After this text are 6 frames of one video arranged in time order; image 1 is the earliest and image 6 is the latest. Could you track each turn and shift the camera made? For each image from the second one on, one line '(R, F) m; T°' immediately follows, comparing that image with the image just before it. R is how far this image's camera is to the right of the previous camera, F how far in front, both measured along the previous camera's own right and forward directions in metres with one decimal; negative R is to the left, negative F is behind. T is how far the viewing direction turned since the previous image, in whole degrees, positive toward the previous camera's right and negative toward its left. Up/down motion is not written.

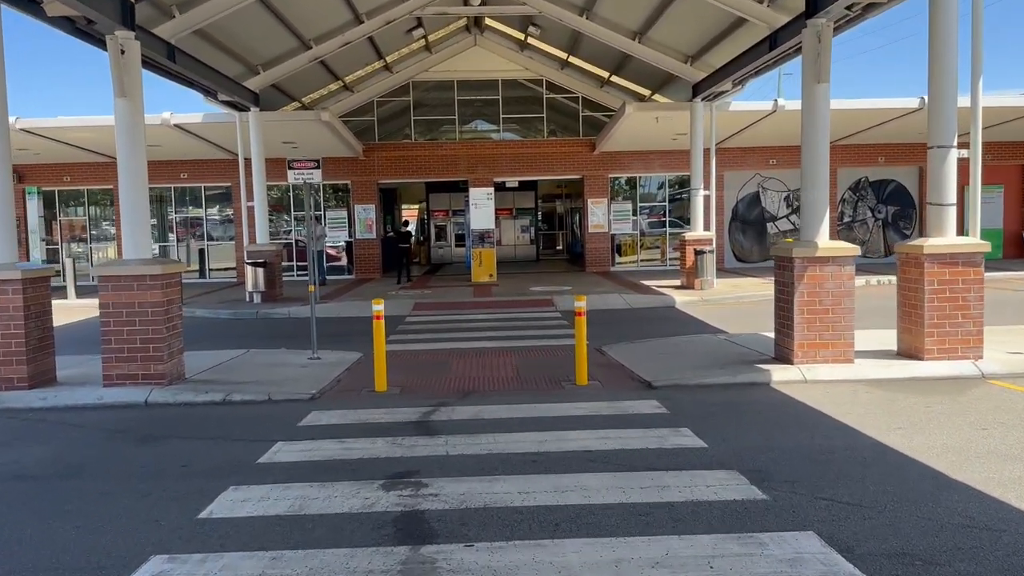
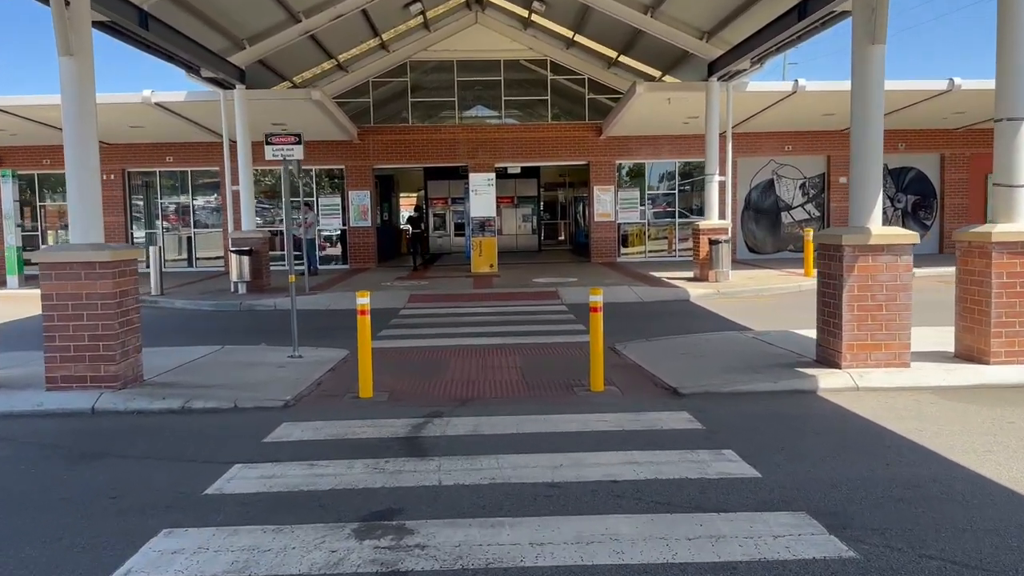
(-0.1, +1.1) m; 0°
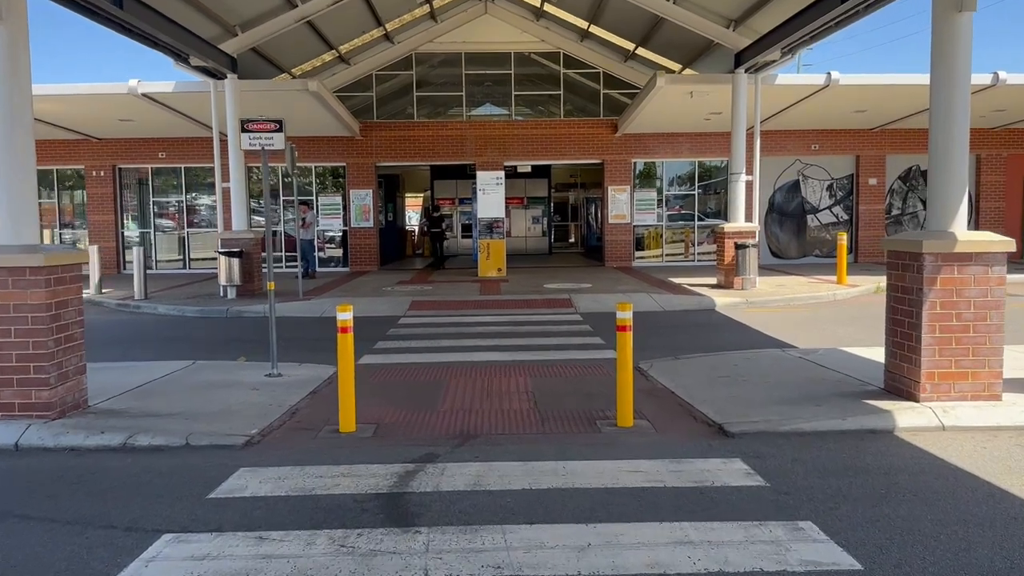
(0.0, +1.2) m; -1°
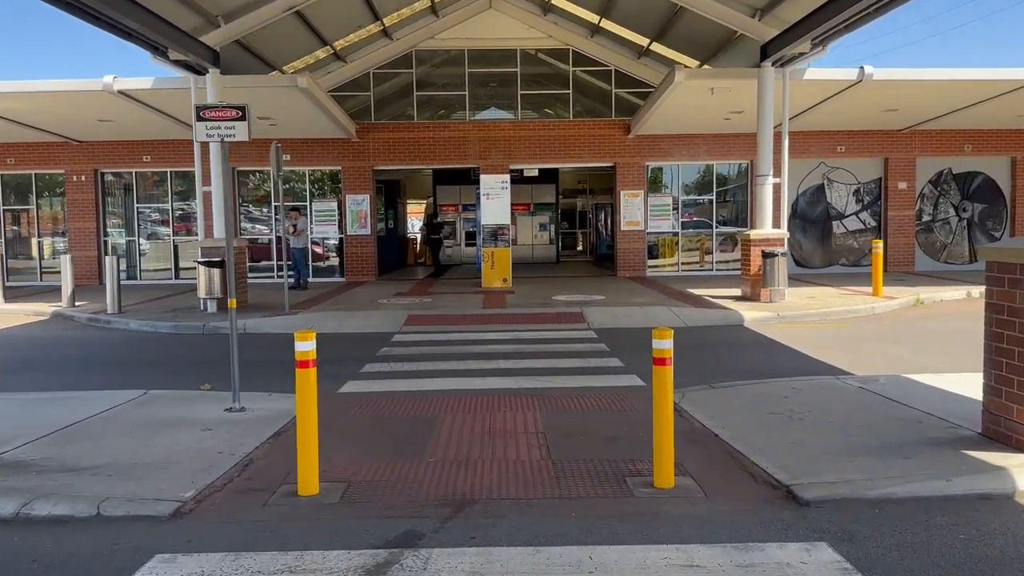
(0.0, +1.3) m; 0°
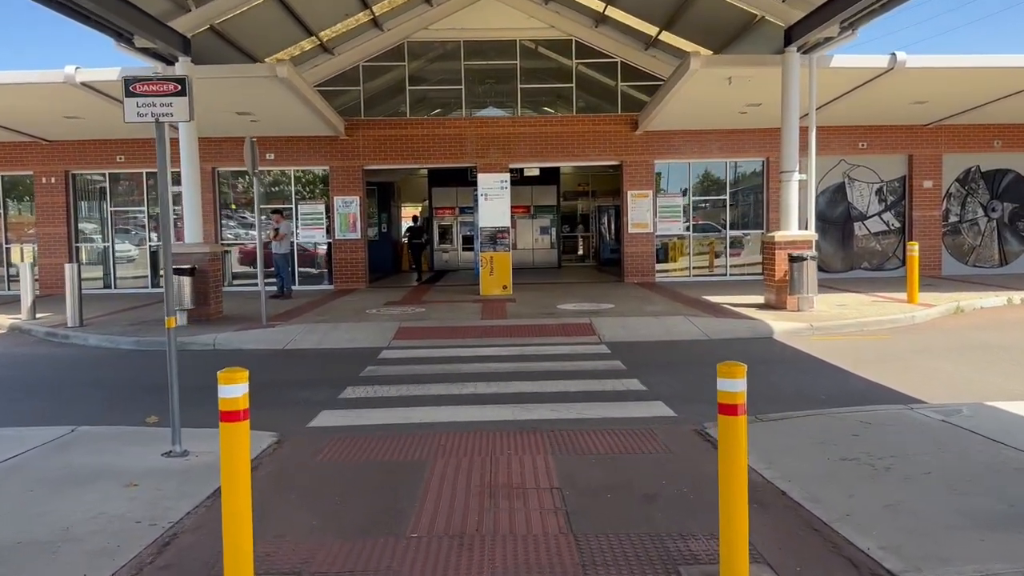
(0.0, +1.3) m; 0°
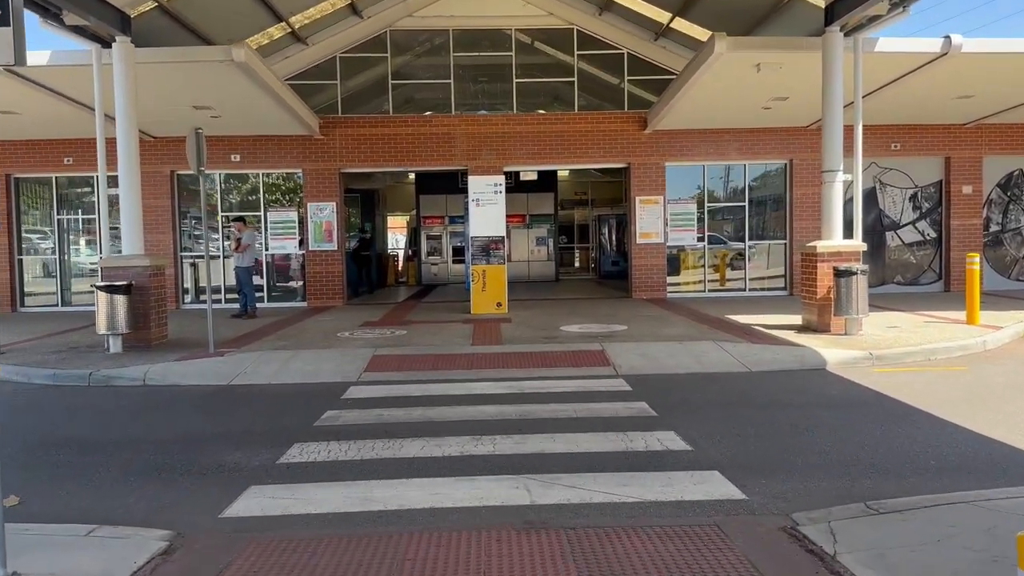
(0.0, +1.9) m; +1°
